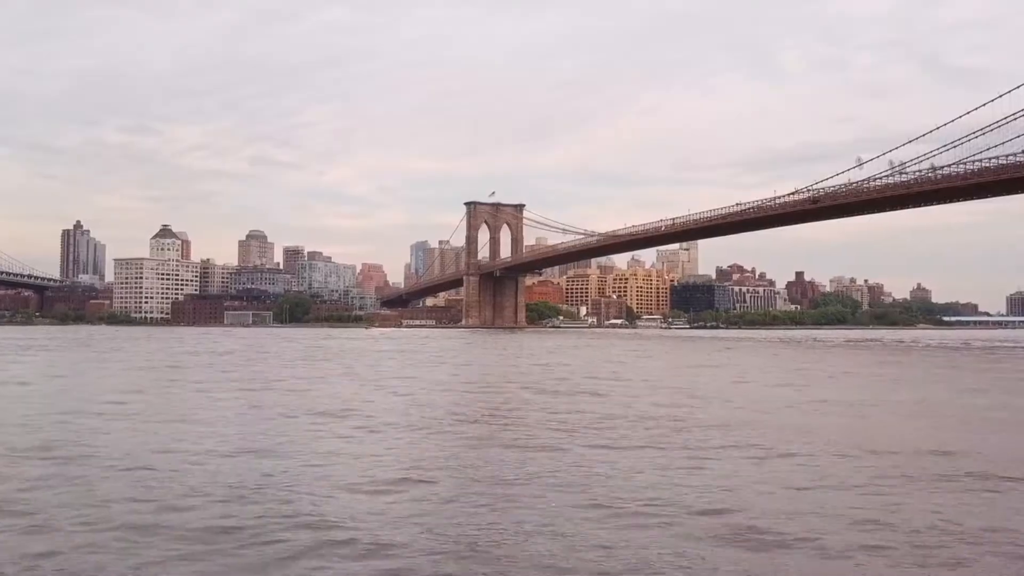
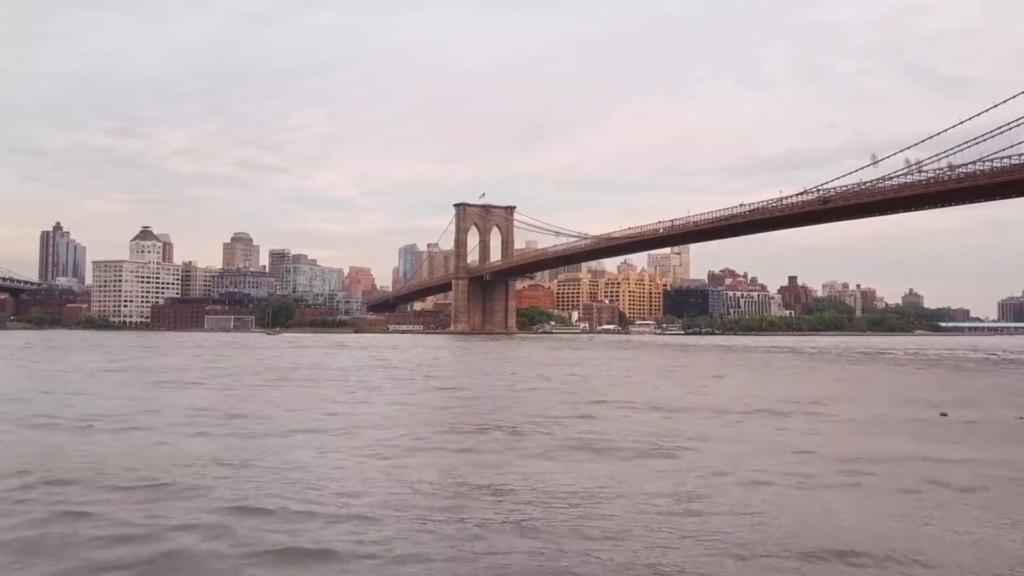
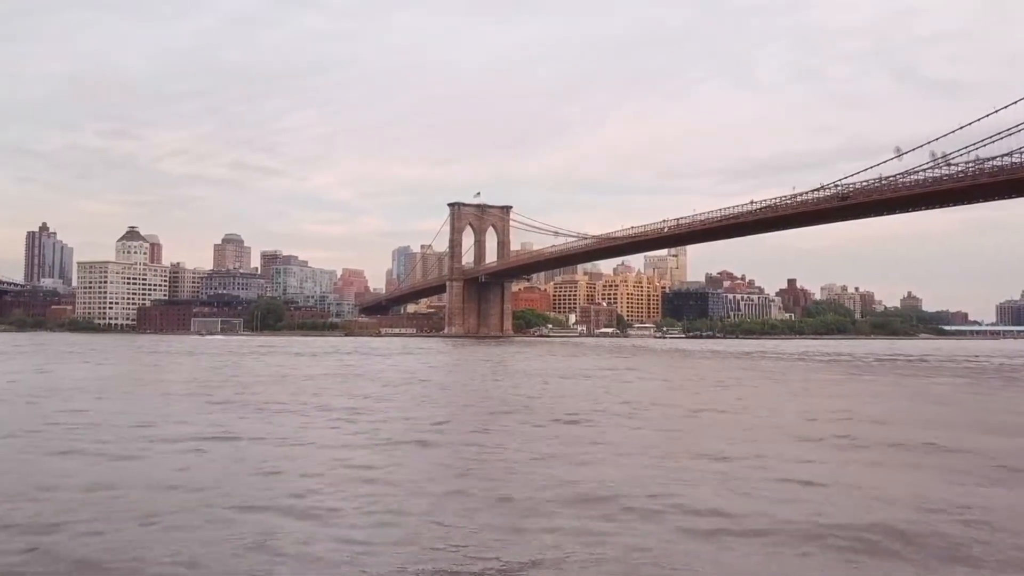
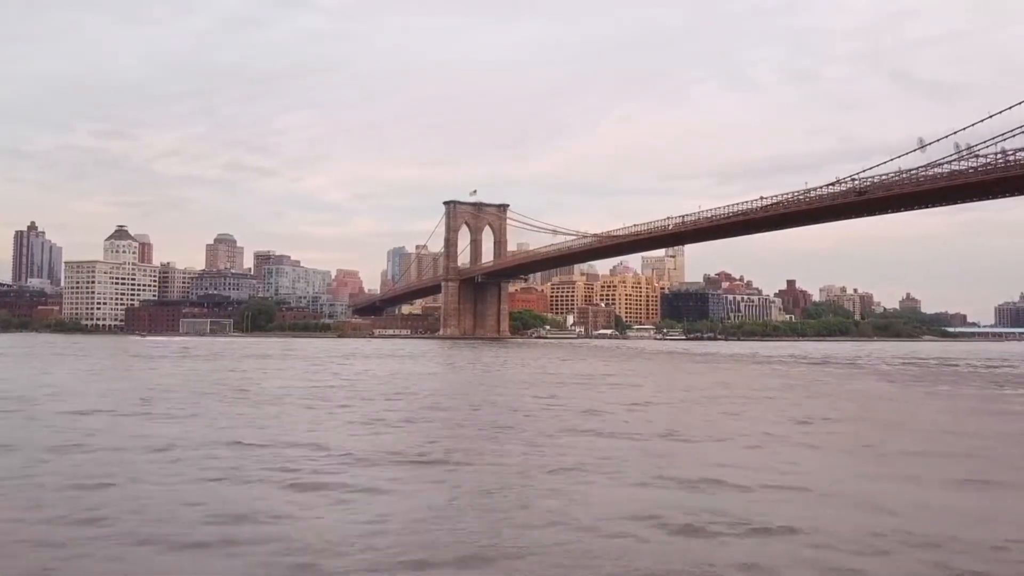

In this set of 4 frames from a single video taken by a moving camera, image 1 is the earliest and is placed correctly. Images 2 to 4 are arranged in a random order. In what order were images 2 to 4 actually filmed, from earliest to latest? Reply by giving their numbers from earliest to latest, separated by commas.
2, 3, 4
